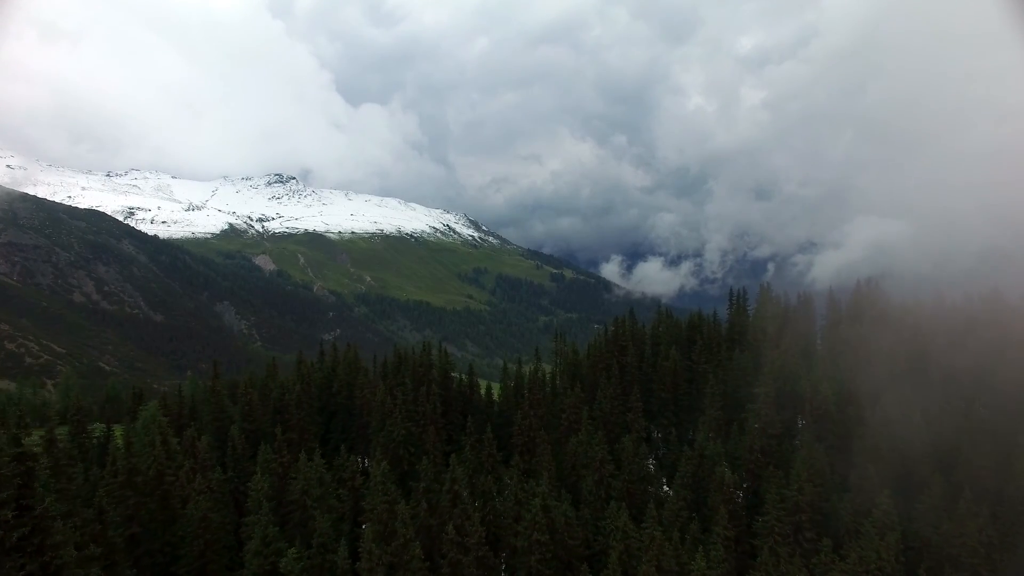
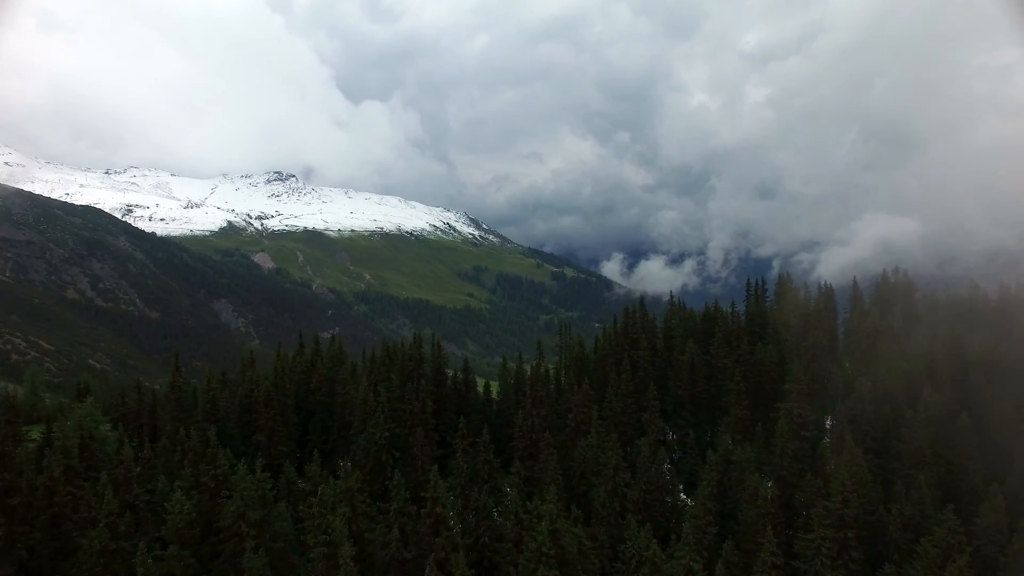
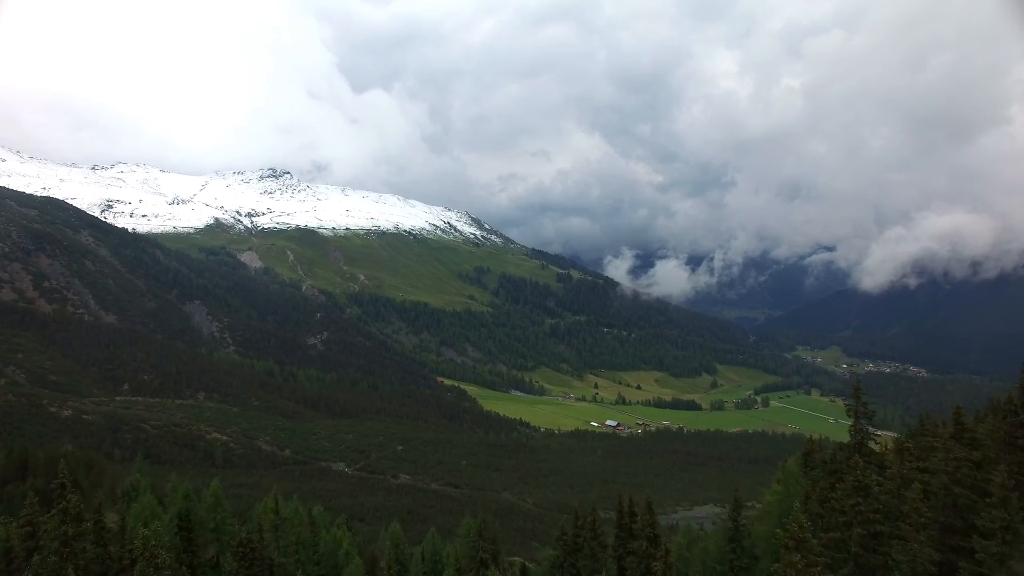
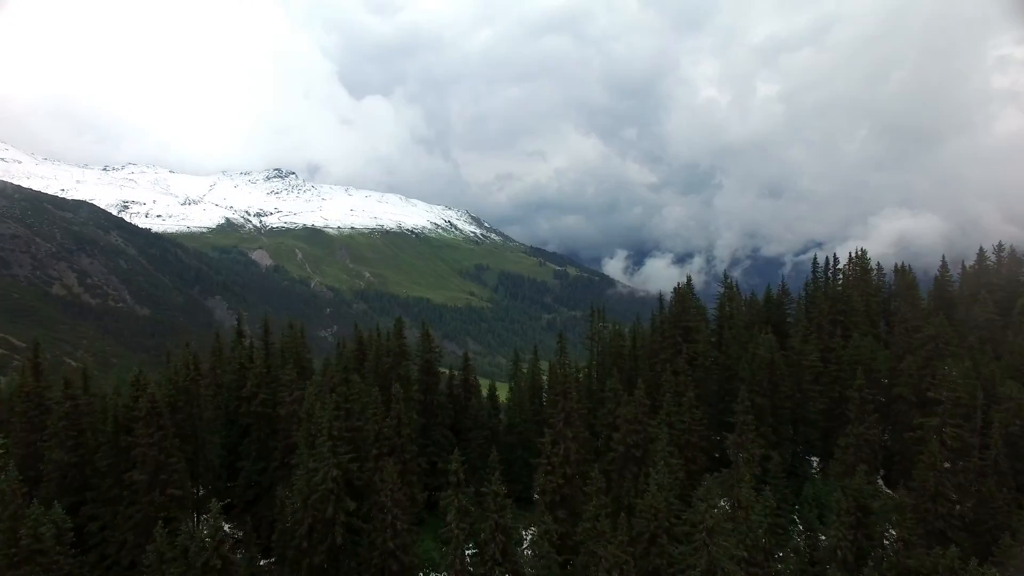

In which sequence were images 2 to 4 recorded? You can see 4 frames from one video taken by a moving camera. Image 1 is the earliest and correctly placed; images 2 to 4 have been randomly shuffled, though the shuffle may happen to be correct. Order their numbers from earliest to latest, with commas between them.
2, 4, 3
